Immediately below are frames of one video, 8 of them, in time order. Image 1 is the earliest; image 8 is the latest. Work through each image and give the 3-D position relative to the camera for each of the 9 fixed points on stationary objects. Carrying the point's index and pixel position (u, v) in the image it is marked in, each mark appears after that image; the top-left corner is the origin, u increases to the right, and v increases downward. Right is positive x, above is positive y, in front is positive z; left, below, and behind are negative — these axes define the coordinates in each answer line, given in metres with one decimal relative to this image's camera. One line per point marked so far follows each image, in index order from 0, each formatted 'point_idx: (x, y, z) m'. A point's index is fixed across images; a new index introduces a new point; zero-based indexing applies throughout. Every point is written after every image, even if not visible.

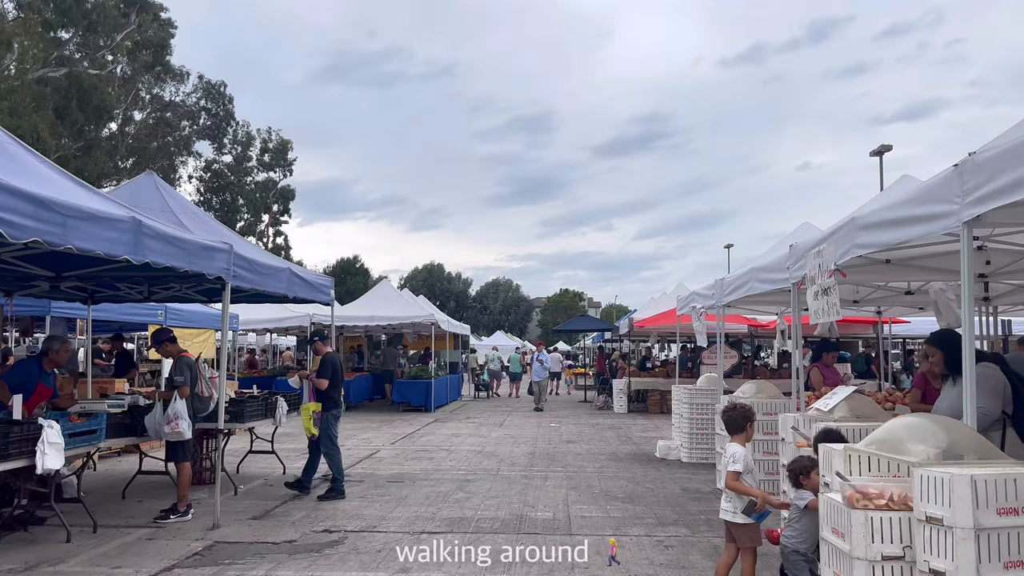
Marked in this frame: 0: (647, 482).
0: (+1.7, -2.5, +9.6) m
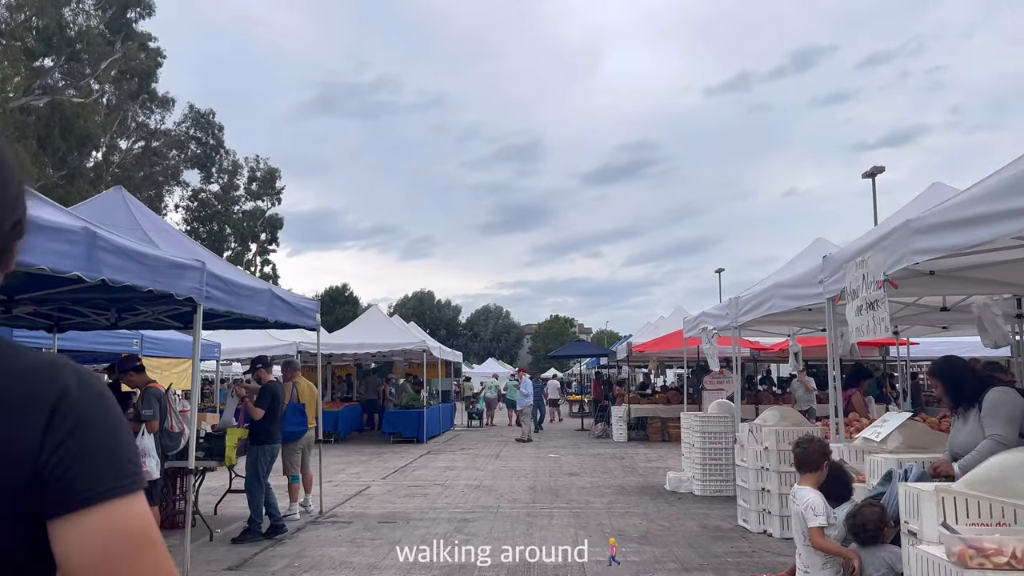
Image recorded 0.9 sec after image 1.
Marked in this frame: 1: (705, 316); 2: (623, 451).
0: (+1.8, -2.7, +8.8) m
1: (+2.7, -0.4, +10.2) m
2: (+2.5, -3.6, +16.5) m
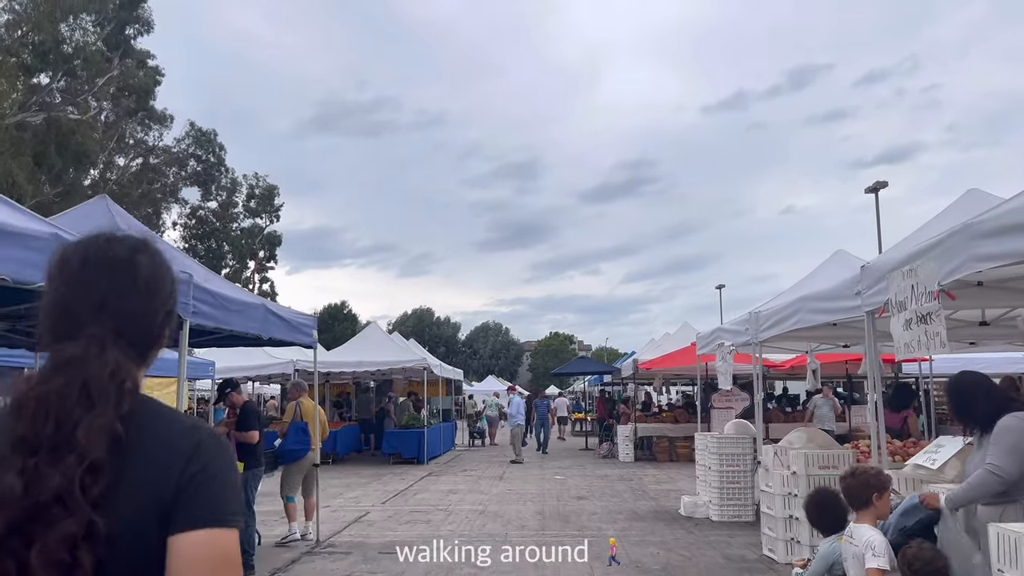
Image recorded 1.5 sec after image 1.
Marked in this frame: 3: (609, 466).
0: (+1.9, -2.9, +8.3) m
1: (+2.8, -0.6, +9.7) m
2: (+2.5, -4.0, +16.0) m
3: (+2.3, -4.3, +17.9) m
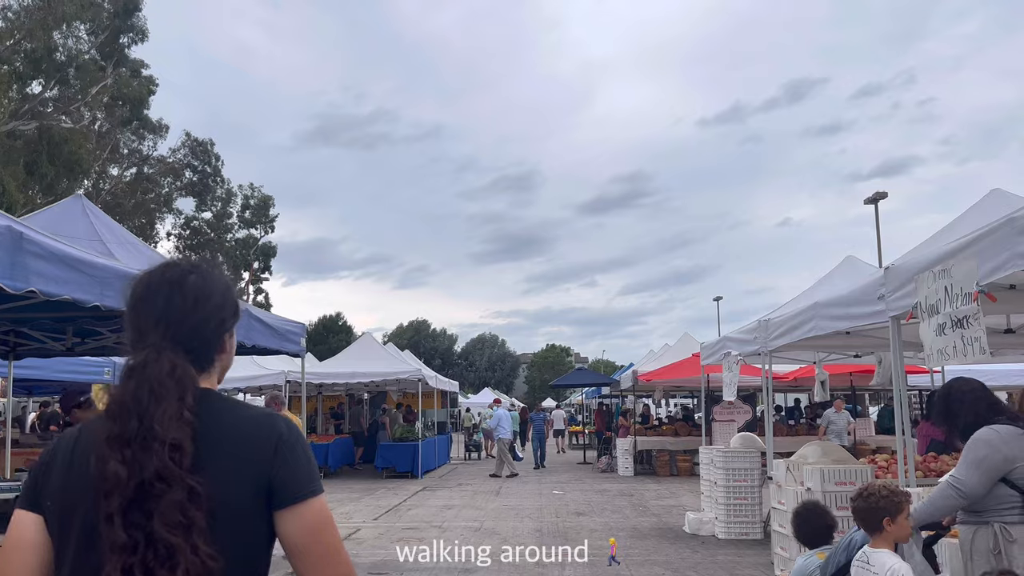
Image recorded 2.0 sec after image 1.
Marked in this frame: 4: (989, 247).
0: (+1.8, -3.0, +7.8) m
1: (+2.7, -0.7, +9.3) m
2: (+2.5, -4.2, +15.5) m
3: (+2.3, -4.5, +17.4) m
4: (+2.6, +0.2, +4.2) m
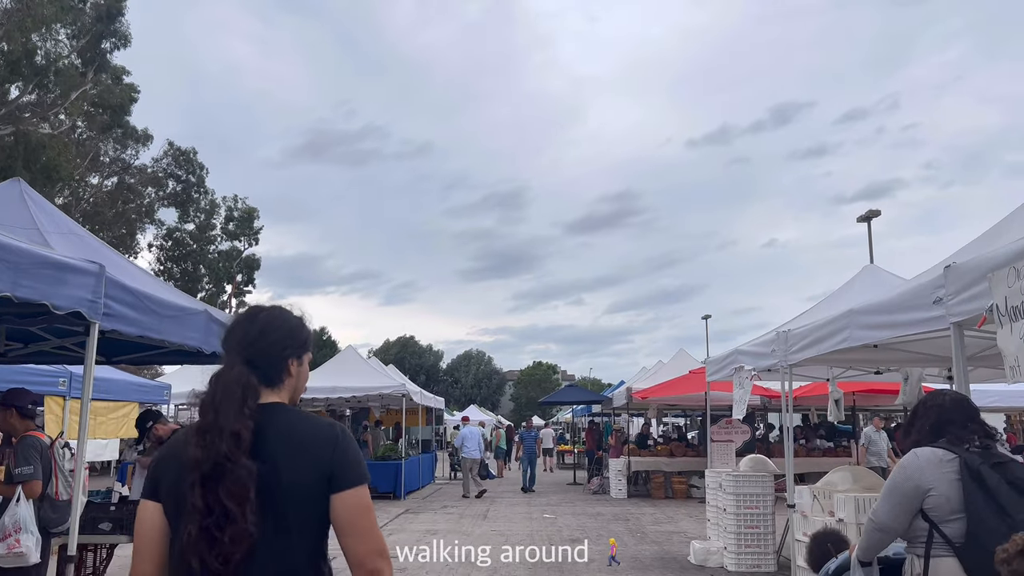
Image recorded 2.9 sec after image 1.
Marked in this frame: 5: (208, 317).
0: (+1.8, -3.0, +7.0) m
1: (+2.6, -0.8, +8.6) m
2: (+2.2, -4.4, +14.7) m
3: (+2.0, -4.8, +16.5) m
4: (+2.7, +0.3, +3.4) m
5: (-2.5, -0.2, +6.2) m
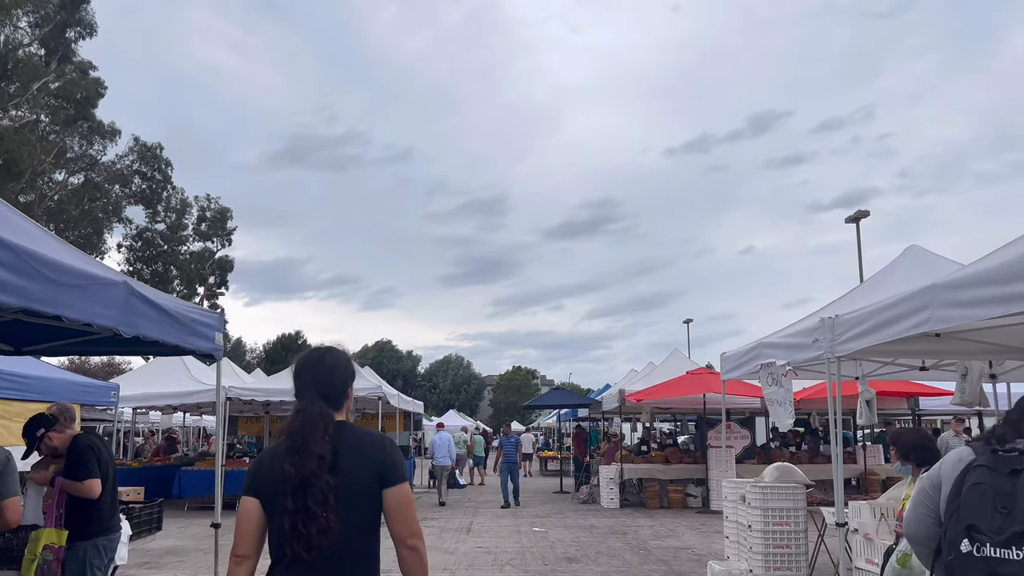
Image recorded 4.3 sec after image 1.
0: (+1.7, -2.8, +5.8) m
1: (+2.6, -0.6, +7.4) m
2: (+2.0, -4.3, +13.5) m
3: (+1.7, -4.7, +15.3) m
4: (+2.7, +0.5, +2.3) m
5: (-2.5, 0.0, +4.9) m
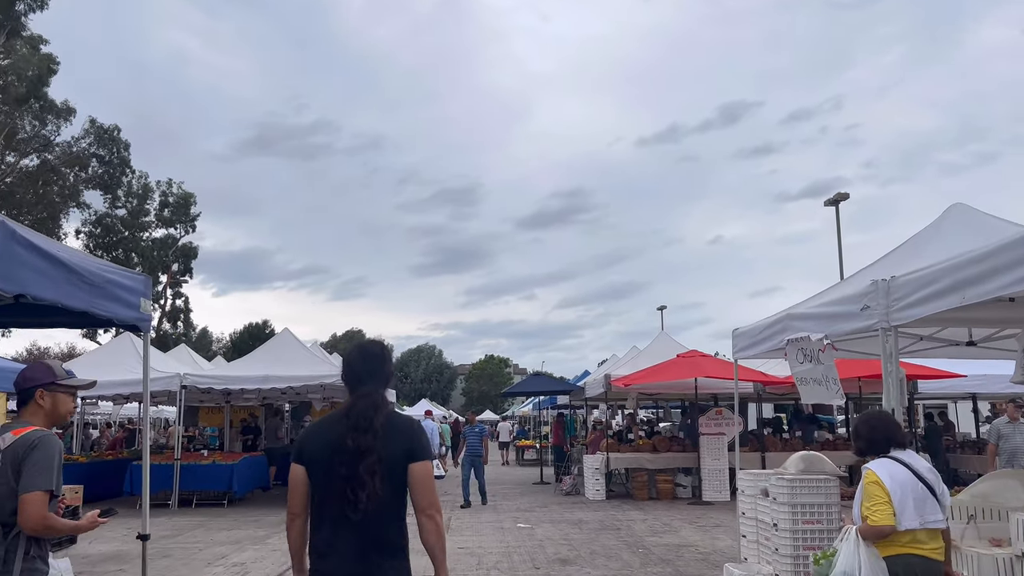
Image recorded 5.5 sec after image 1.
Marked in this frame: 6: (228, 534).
0: (+1.7, -2.5, +4.8) m
1: (+2.5, -0.3, +6.4) m
2: (+1.7, -3.8, +12.5) m
3: (+1.3, -4.2, +14.4) m
4: (+2.9, +0.7, +1.3) m
5: (-2.5, +0.3, +3.8) m
6: (-4.3, -3.8, +11.4) m
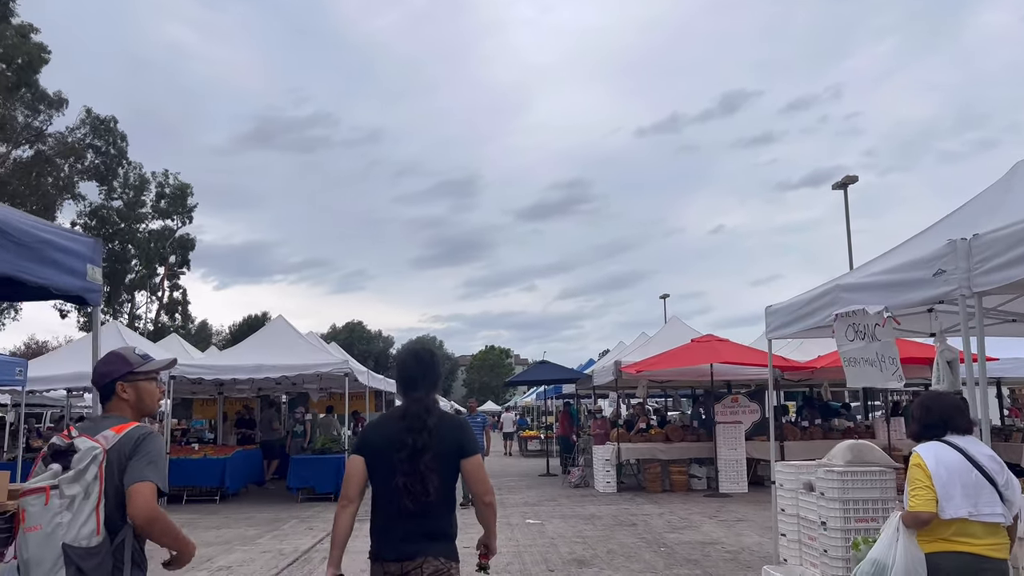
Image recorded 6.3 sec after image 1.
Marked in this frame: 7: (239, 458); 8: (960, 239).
0: (+1.8, -2.3, +4.1) m
1: (+2.6, 0.0, +5.6) m
2: (+1.8, -3.5, +11.8) m
3: (+1.4, -3.9, +13.6) m
4: (+3.0, +0.9, +0.5) m
5: (-2.4, +0.4, +3.0) m
6: (-4.2, -3.5, +10.7) m
7: (-5.6, -3.5, +15.4) m
8: (+2.8, +0.3, +4.6) m
